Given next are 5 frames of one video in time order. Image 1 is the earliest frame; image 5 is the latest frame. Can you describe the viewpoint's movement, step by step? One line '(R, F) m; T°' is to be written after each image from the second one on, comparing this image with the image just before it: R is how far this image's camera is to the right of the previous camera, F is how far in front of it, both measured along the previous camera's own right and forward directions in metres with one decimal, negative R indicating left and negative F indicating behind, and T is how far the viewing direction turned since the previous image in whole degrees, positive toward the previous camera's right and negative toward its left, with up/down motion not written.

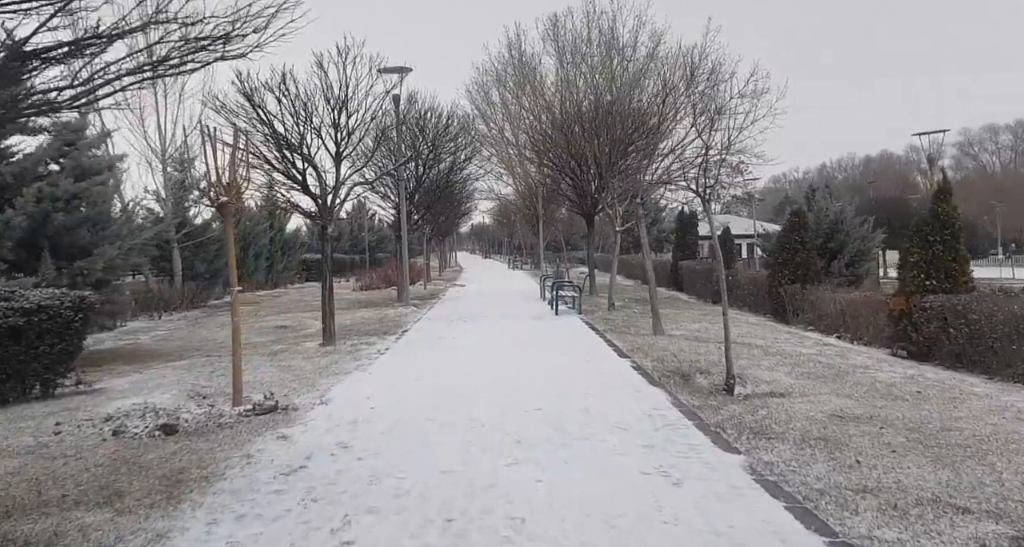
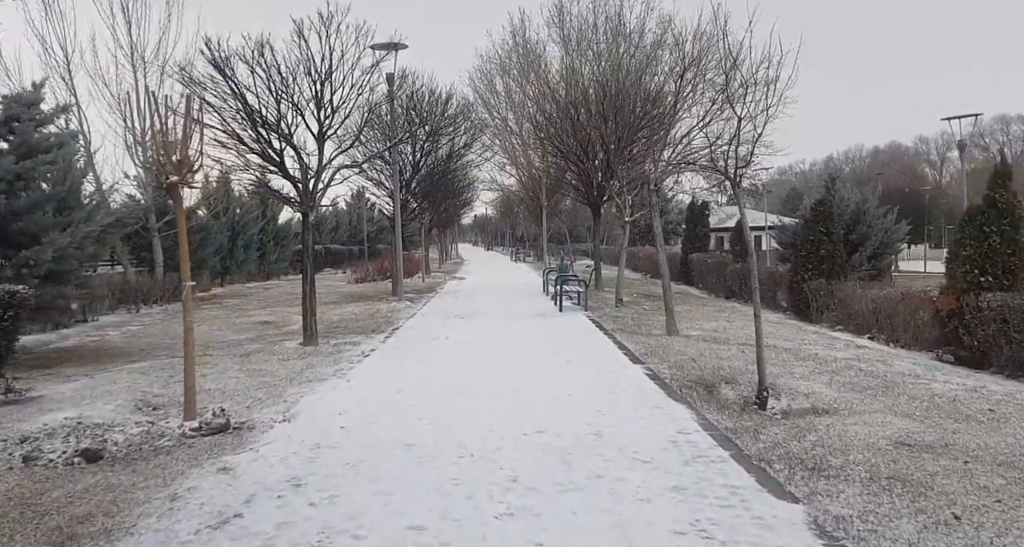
(+0.1, +1.0) m; 0°
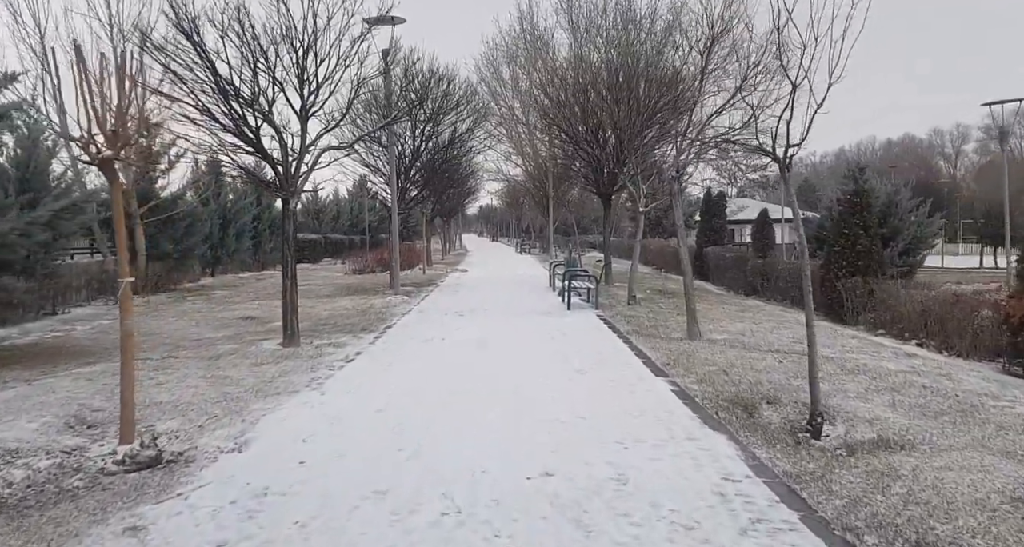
(0.0, +1.1) m; 0°
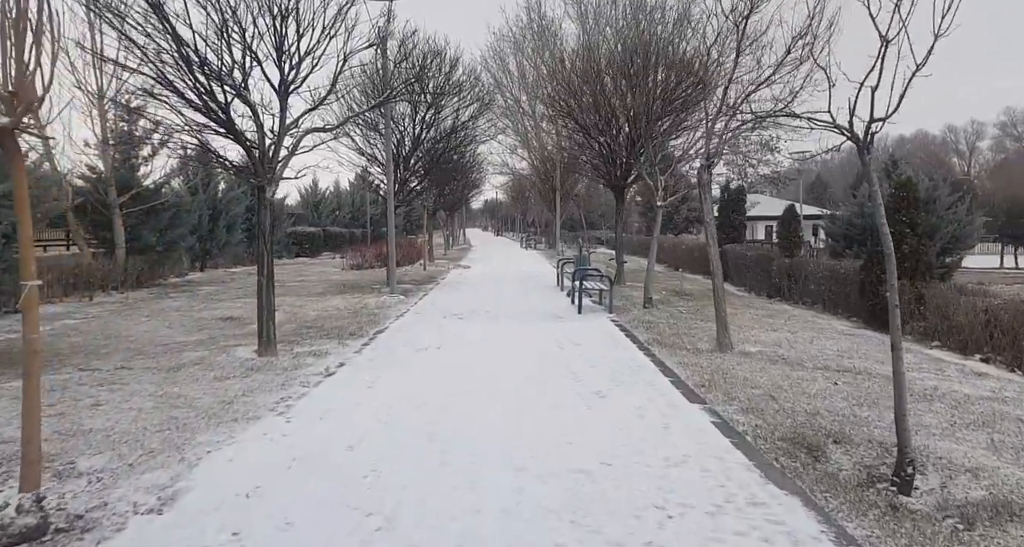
(0.0, +1.1) m; 0°
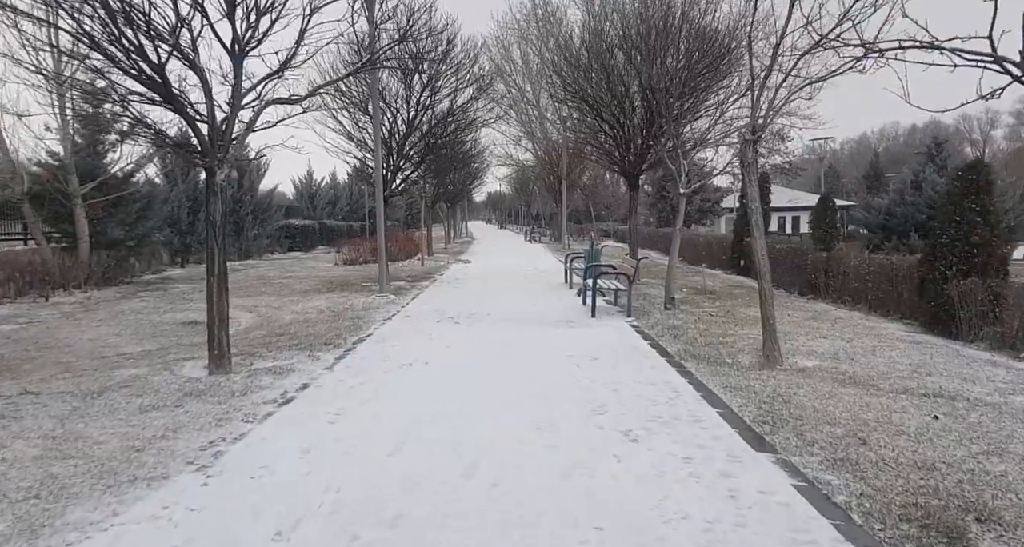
(0.0, +1.4) m; 0°
